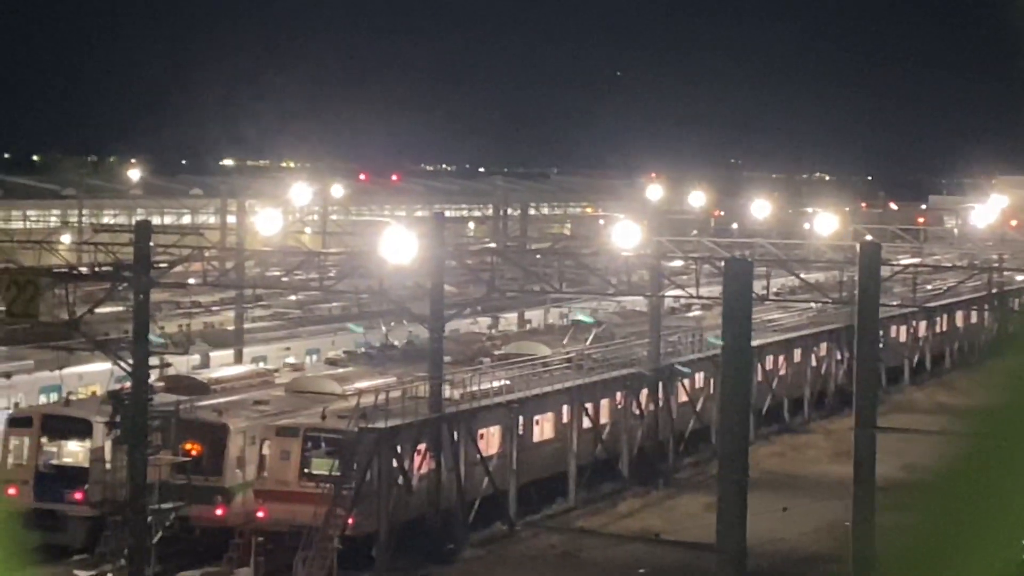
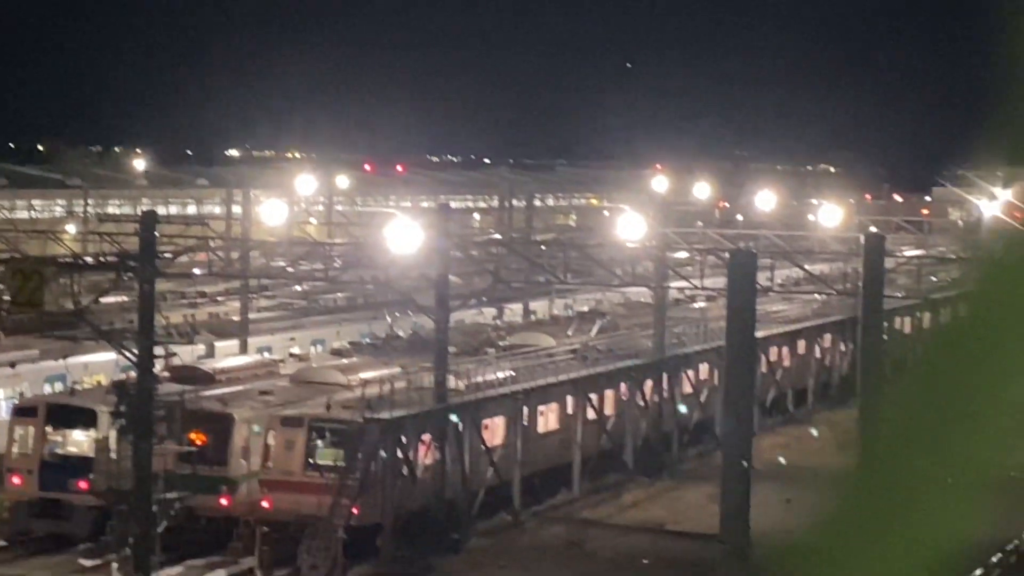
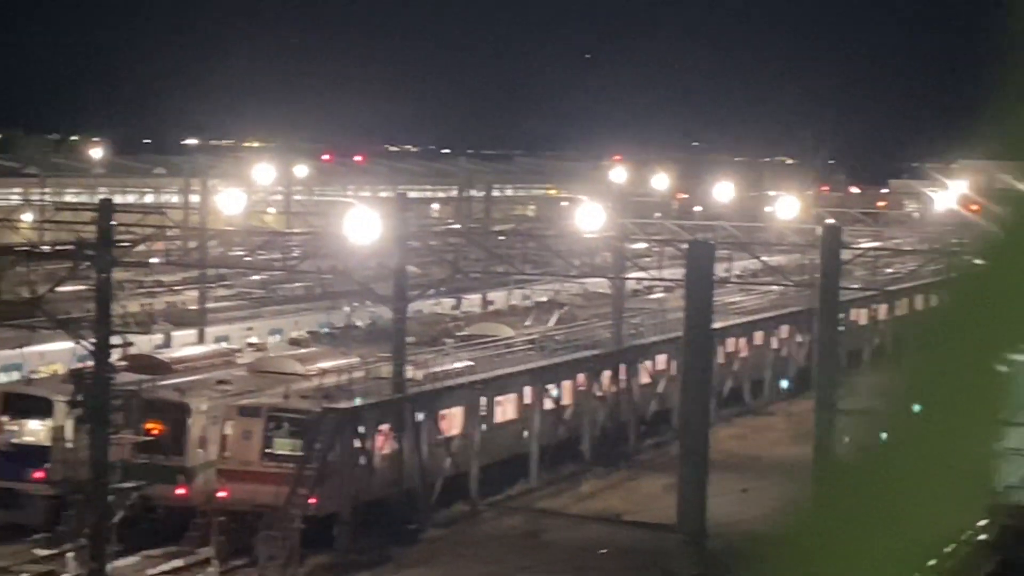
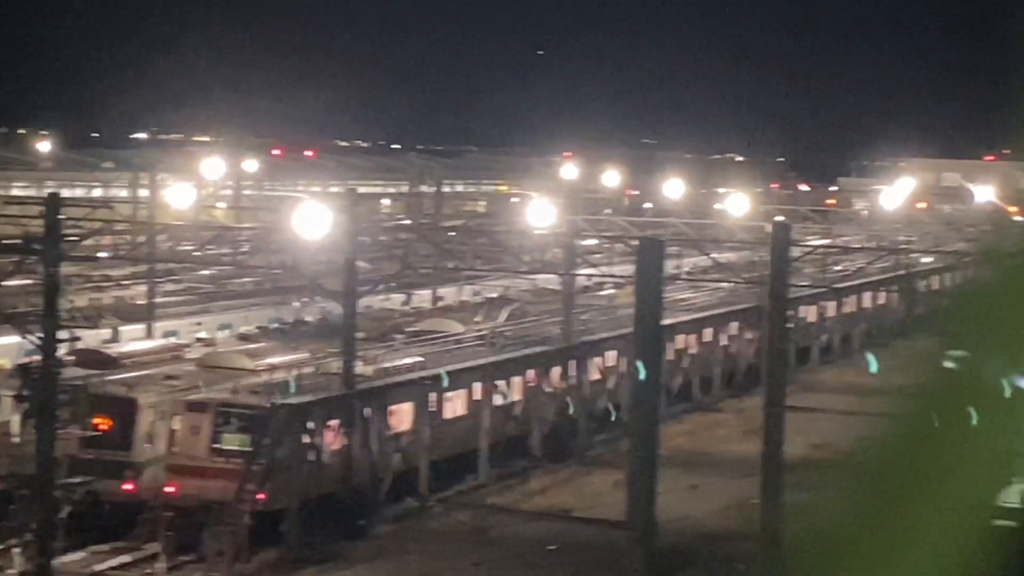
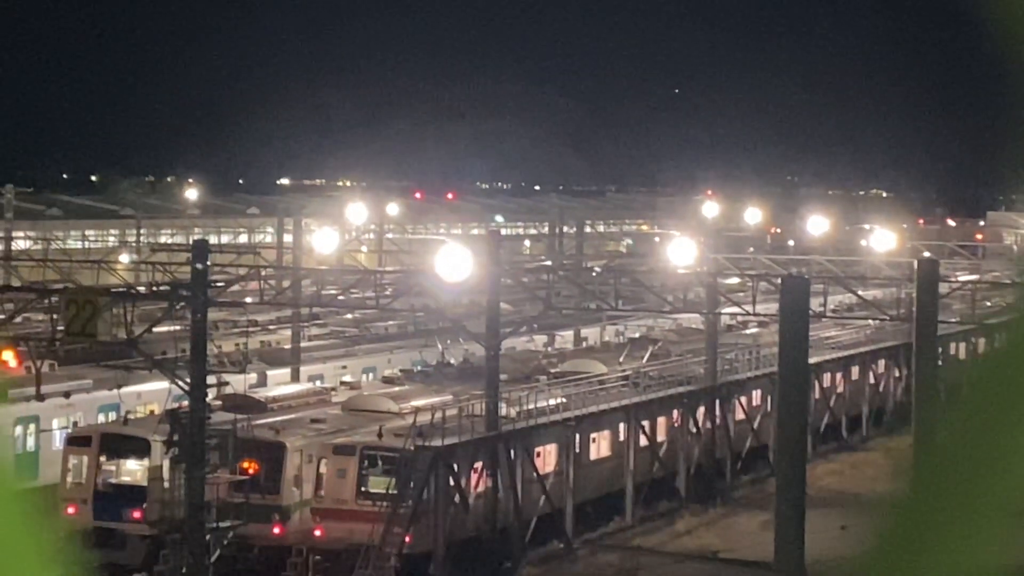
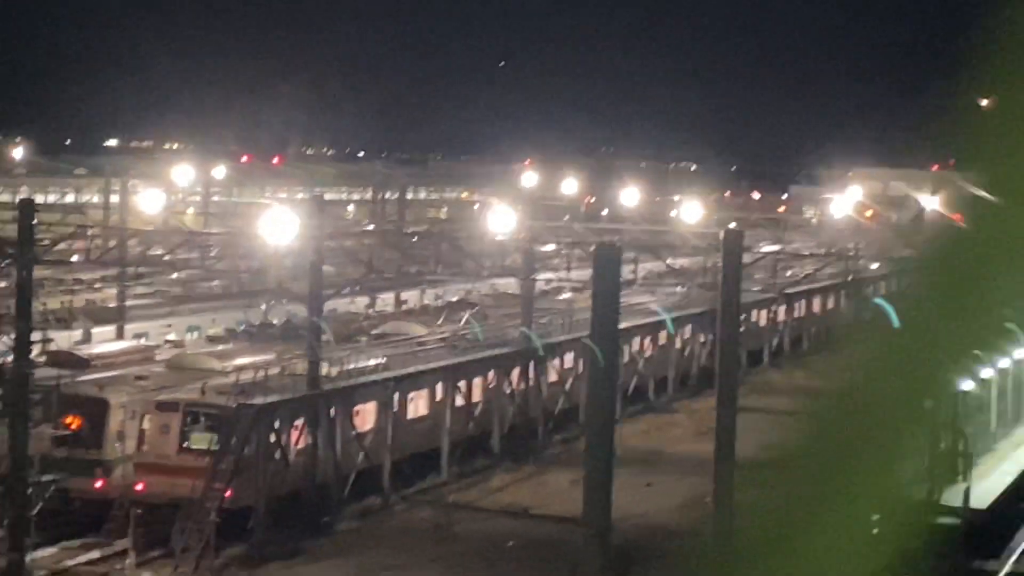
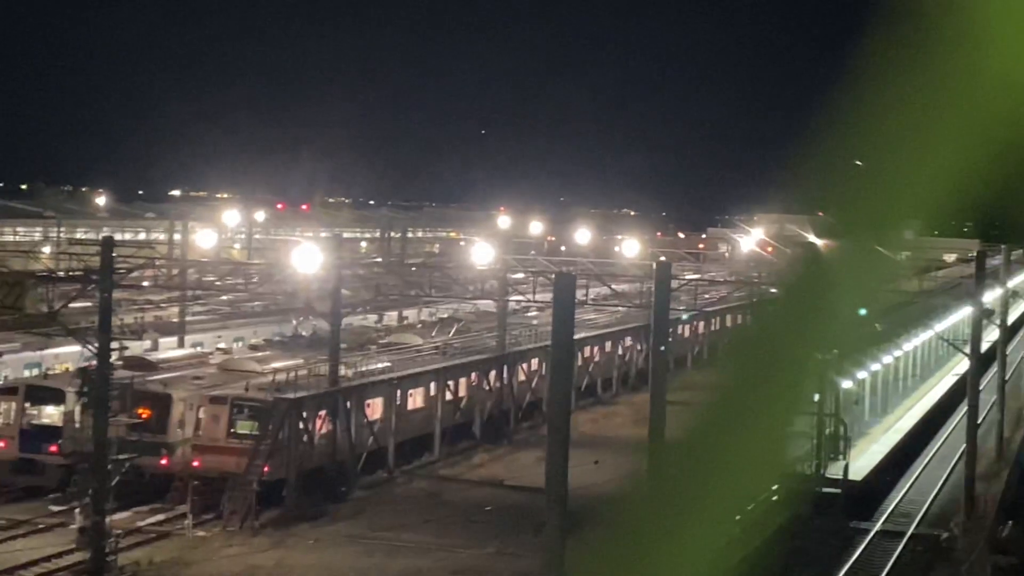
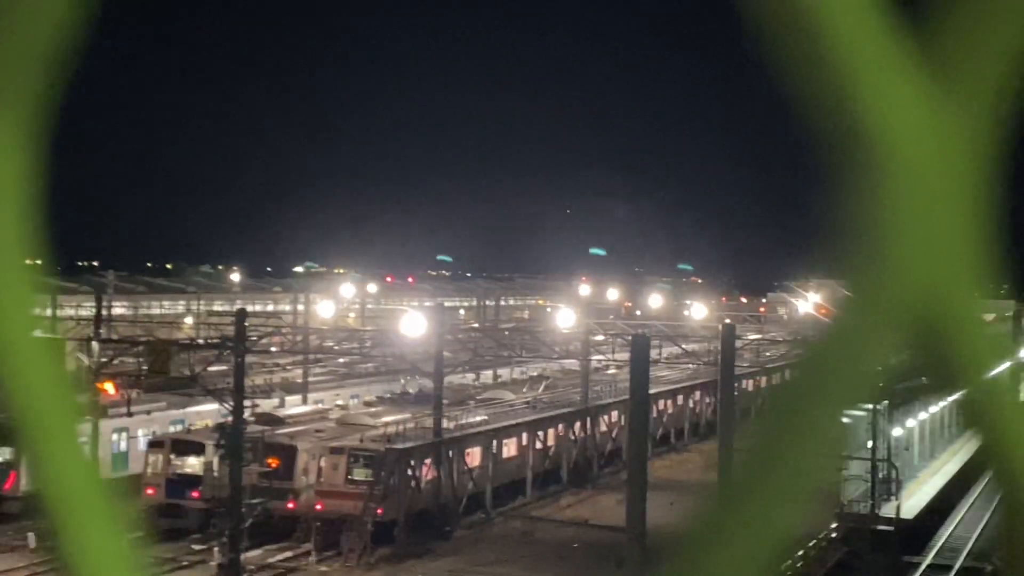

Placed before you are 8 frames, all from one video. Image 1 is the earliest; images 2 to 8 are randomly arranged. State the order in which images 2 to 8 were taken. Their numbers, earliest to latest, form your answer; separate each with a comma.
5, 2, 3, 4, 6, 7, 8
